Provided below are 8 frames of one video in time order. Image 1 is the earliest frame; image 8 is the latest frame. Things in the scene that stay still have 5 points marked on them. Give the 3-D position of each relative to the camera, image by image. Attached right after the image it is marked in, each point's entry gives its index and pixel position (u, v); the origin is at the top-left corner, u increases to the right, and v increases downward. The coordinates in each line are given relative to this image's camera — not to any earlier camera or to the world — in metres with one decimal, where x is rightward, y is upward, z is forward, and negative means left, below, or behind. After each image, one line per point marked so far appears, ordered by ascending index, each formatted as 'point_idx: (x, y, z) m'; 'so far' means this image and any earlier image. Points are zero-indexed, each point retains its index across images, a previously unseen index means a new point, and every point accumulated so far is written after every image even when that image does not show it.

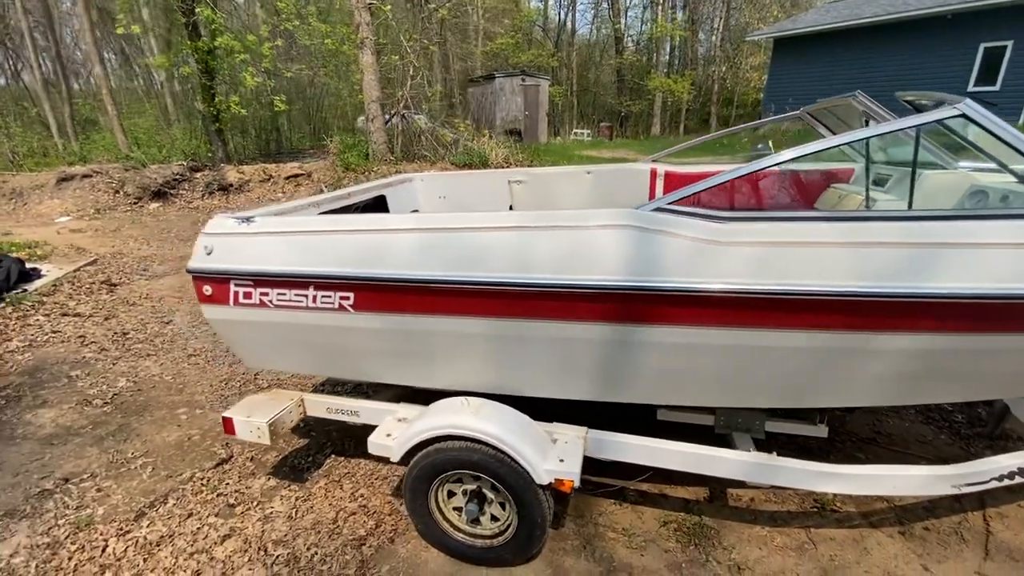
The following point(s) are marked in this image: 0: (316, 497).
0: (-1.1, -1.2, +2.7) m
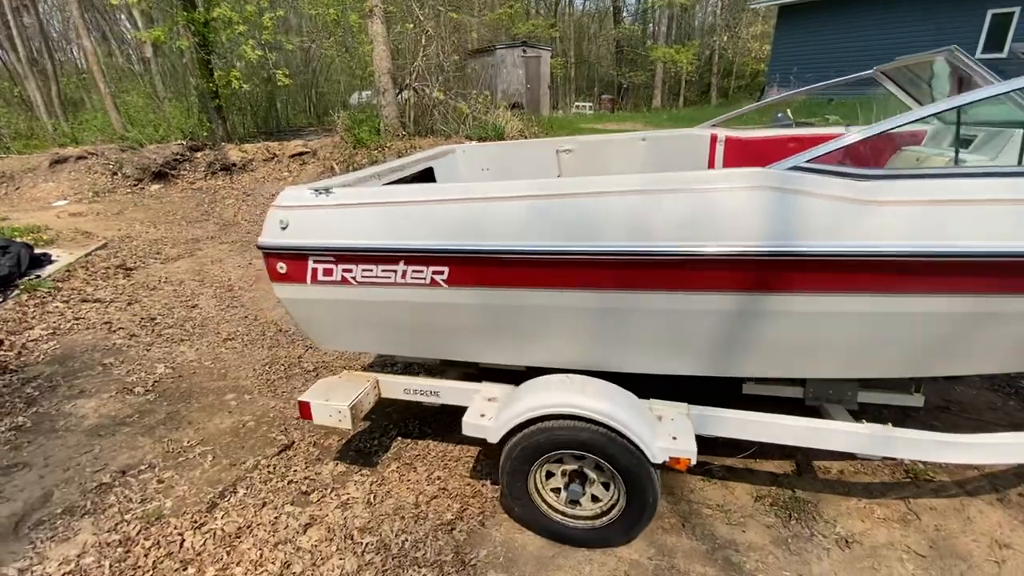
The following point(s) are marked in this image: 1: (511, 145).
0: (-0.6, -1.1, +2.6) m
1: (0.0, +1.2, +3.9) m
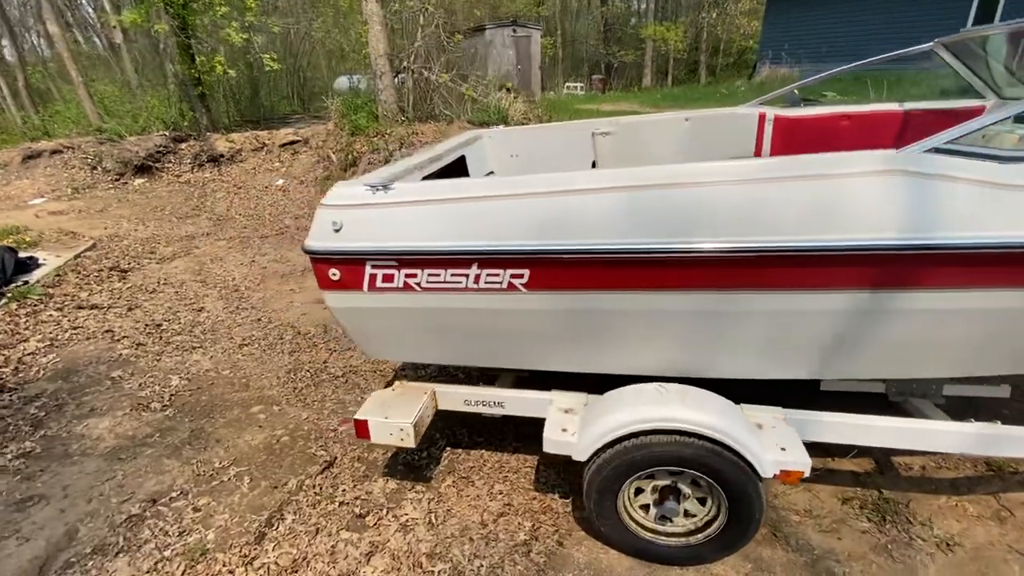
0: (-0.3, -1.1, +2.5) m
1: (+0.3, +1.2, +3.7) m
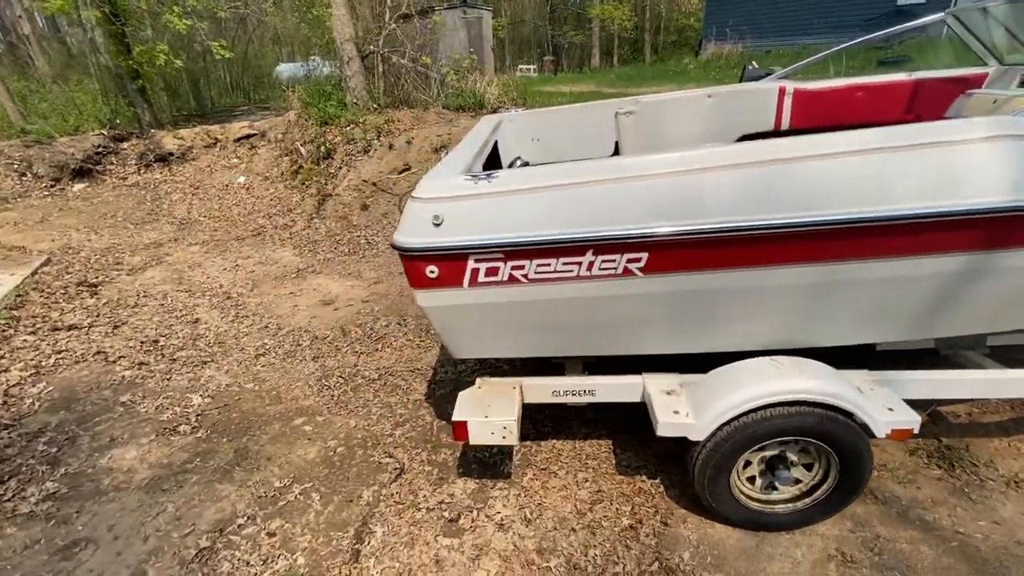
0: (+0.1, -1.0, +2.4) m
1: (+0.4, +1.3, +3.6) m
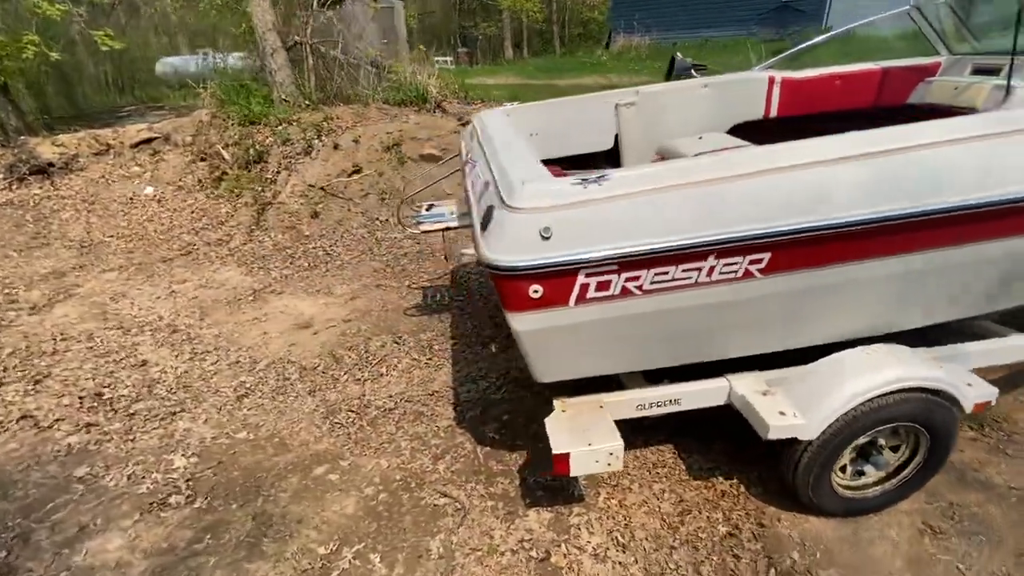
0: (+0.5, -1.0, +2.3) m
1: (+0.4, +1.3, +3.4) m
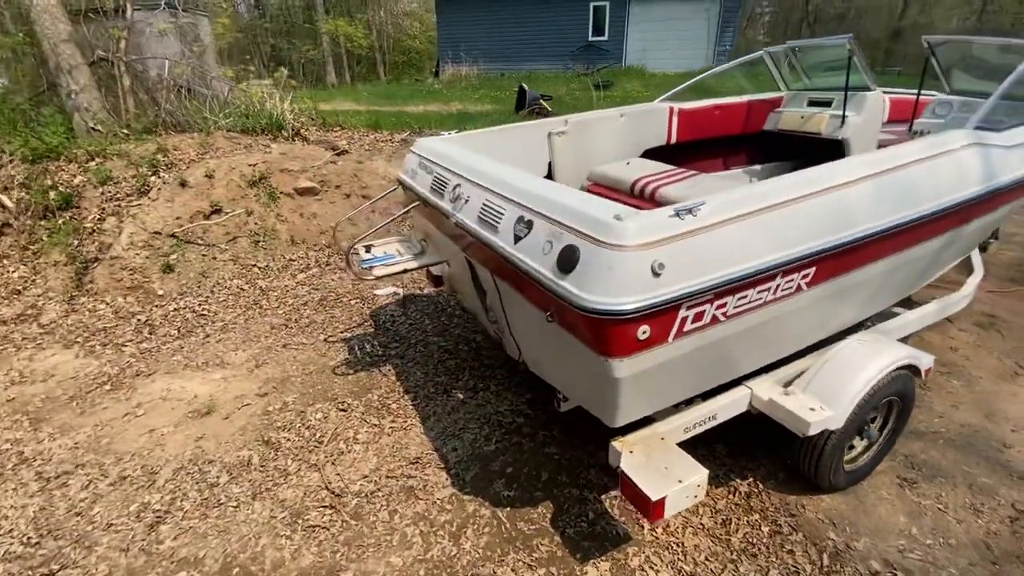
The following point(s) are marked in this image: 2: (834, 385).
0: (+0.7, -1.2, +2.2) m
1: (-0.1, +1.1, +3.4) m
2: (+1.4, -0.4, +2.1) m
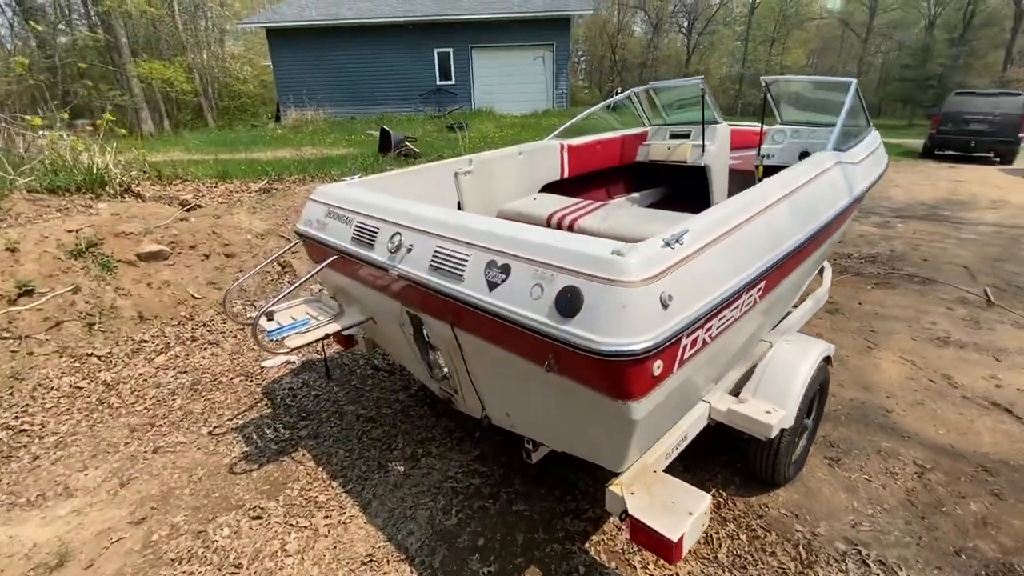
0: (+0.7, -1.3, +2.2) m
1: (-0.7, +0.7, +3.2) m
2: (+1.3, -0.5, +2.3) m
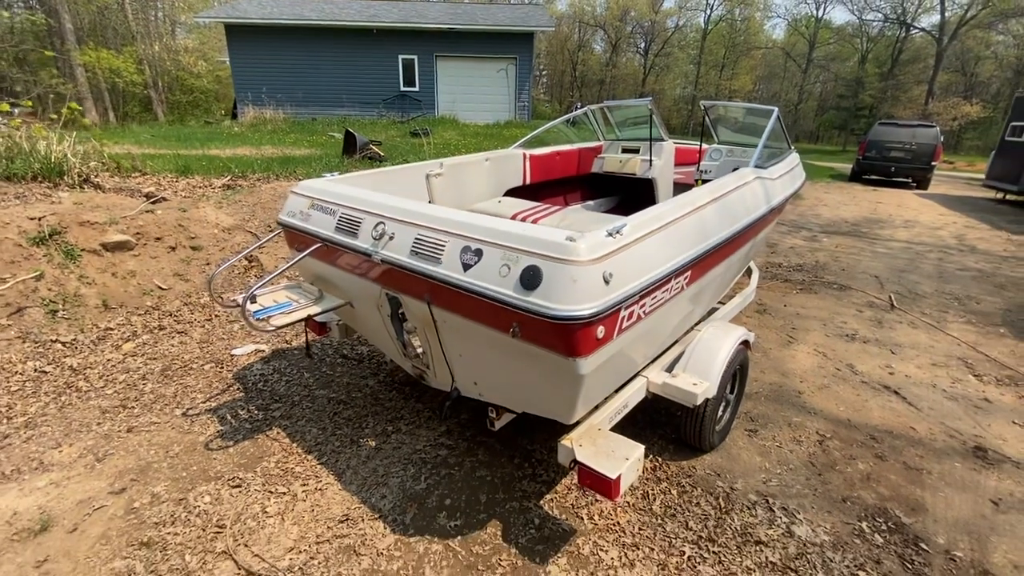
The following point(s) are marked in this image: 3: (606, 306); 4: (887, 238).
0: (+0.5, -1.2, +2.5) m
1: (-0.9, +0.8, +3.4) m
2: (+1.1, -0.4, +2.7) m
3: (+0.3, -0.1, +1.8) m
4: (+6.4, +0.9, +8.3) m
